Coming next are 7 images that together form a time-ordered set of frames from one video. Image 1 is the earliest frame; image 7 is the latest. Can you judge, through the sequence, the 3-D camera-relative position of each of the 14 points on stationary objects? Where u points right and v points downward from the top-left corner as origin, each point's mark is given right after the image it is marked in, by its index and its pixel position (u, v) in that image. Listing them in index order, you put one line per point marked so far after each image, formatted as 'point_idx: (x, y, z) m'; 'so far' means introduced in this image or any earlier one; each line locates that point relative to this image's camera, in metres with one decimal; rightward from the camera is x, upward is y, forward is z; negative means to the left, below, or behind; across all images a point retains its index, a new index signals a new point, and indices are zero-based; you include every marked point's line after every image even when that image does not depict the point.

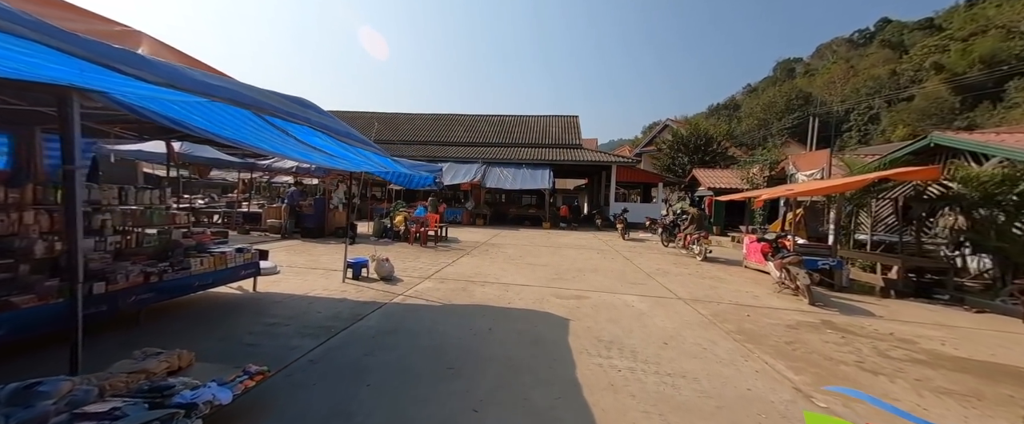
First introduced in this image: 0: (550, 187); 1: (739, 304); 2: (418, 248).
0: (+1.9, +1.3, +17.4) m
1: (+3.0, -1.2, +4.5) m
2: (-2.2, -0.9, +8.2) m
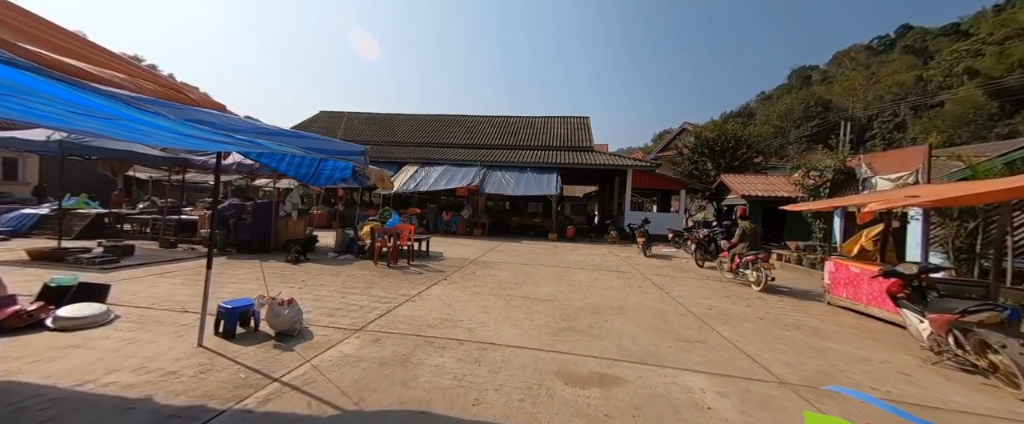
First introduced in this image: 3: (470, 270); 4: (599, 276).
0: (+2.0, +0.9, +15.4) m
1: (+2.8, -1.4, +2.4) m
2: (-2.3, -1.0, +6.2) m
3: (-0.8, -1.2, +6.8) m
4: (+1.7, -1.3, +6.9) m
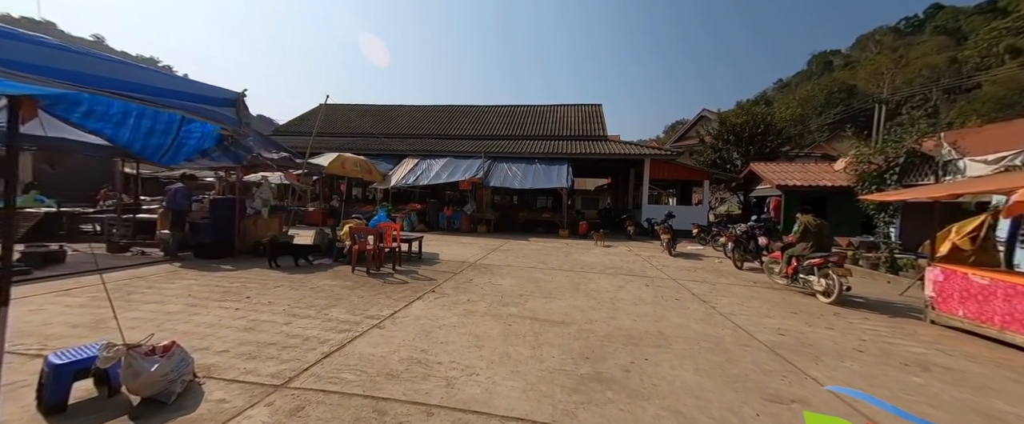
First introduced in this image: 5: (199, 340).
0: (+2.3, +1.1, +14.2) m
1: (+2.7, -1.3, +1.2) m
2: (-2.3, -1.0, +5.1) m
3: (-0.7, -1.1, +5.7) m
4: (+1.8, -1.2, +5.7) m
5: (-2.6, -1.0, +2.9) m
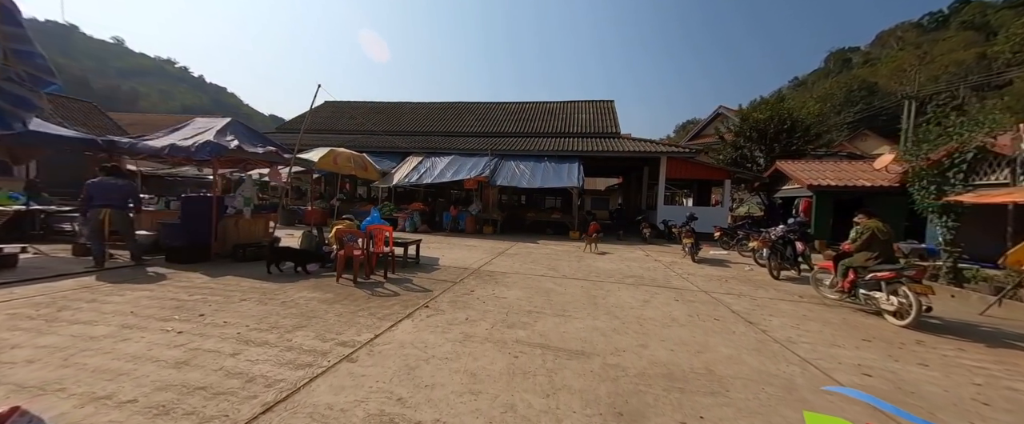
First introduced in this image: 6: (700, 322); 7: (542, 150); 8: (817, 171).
0: (+2.6, +1.1, +13.4) m
1: (+2.7, -1.3, +0.4) m
2: (-2.2, -1.0, +4.4) m
3: (-0.6, -1.1, +5.0) m
4: (+1.9, -1.2, +4.9) m
5: (-2.5, -1.0, +2.2) m
6: (+2.1, -1.2, +4.0) m
7: (+1.3, +2.8, +15.7) m
8: (+10.3, +1.4, +11.8) m
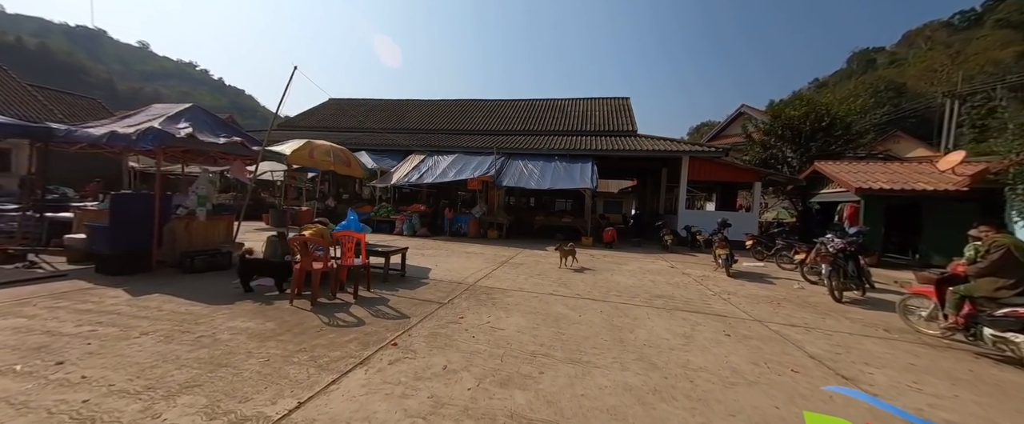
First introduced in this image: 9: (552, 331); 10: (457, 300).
0: (+2.8, +0.9, +12.2) m
1: (+2.6, -1.4, -0.8) m
2: (-2.2, -1.0, +3.4) m
3: (-0.6, -1.1, +3.9) m
4: (+1.9, -1.3, +3.8) m
5: (-2.6, -1.1, +1.2) m
6: (+2.1, -1.3, +2.8) m
7: (+1.7, +2.7, +14.5) m
8: (+10.5, +1.2, +10.4) m
9: (+0.4, -1.2, +3.6) m
10: (-0.7, -1.1, +4.5) m
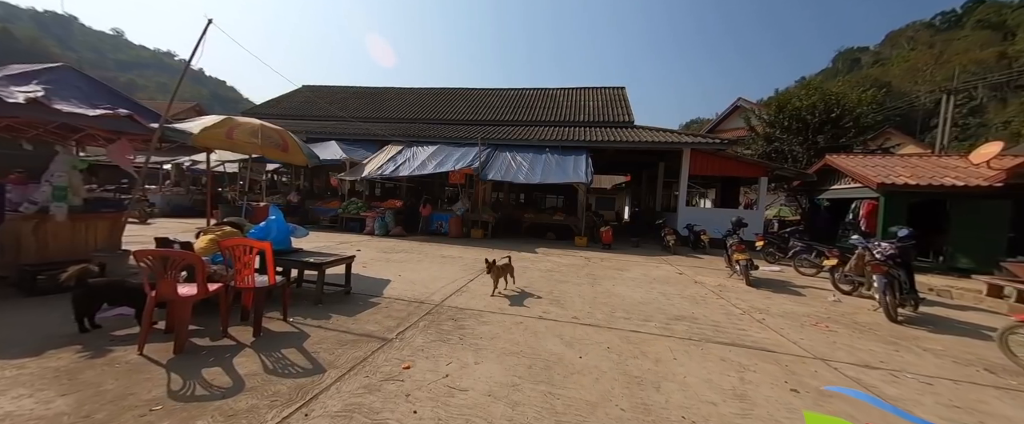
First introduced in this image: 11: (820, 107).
0: (+2.4, +1.0, +11.0) m
1: (+2.5, -1.5, -1.9) m
2: (-2.4, -1.0, +2.1) m
3: (-0.9, -1.1, +2.6) m
4: (+1.7, -1.3, +2.6) m
5: (-2.7, -1.1, -0.2) m
6: (+1.9, -1.3, +1.6) m
7: (+1.2, +2.8, +13.3) m
8: (+10.1, +1.2, +9.5) m
9: (+0.2, -1.2, +2.4) m
10: (-1.0, -1.1, +3.3) m
11: (+11.3, +3.9, +12.8) m
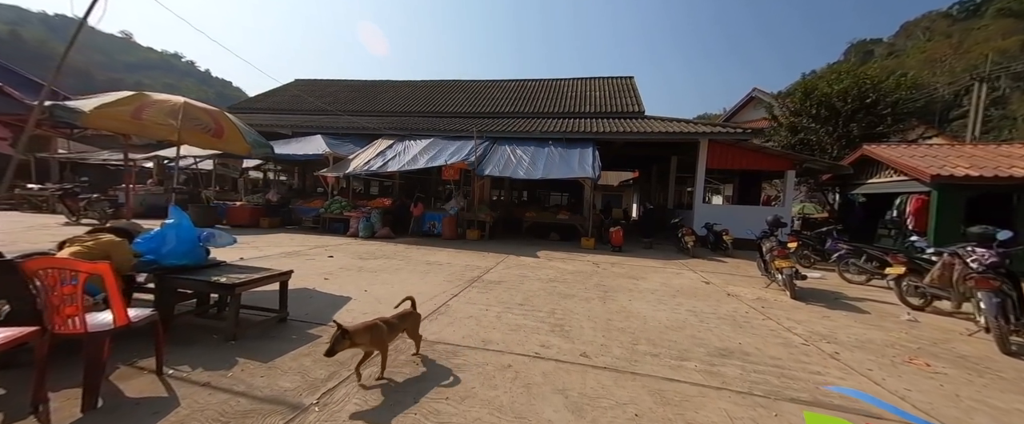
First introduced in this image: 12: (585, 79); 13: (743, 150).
0: (+2.3, +1.1, +9.9) m
1: (+2.3, -1.5, -3.0) m
2: (-2.5, -1.0, +1.0) m
3: (-1.0, -1.2, +1.6) m
4: (+1.6, -1.3, +1.5) m
5: (-2.9, -1.1, -1.2) m
6: (+1.8, -1.3, +0.6) m
7: (+1.1, +2.8, +12.2) m
8: (+10.1, +1.3, +8.3) m
9: (+0.1, -1.2, +1.3) m
10: (-1.1, -1.1, +2.2) m
11: (+11.3, +4.0, +11.6) m
12: (+3.8, +7.0, +18.4) m
13: (+7.4, +2.0, +11.2) m
